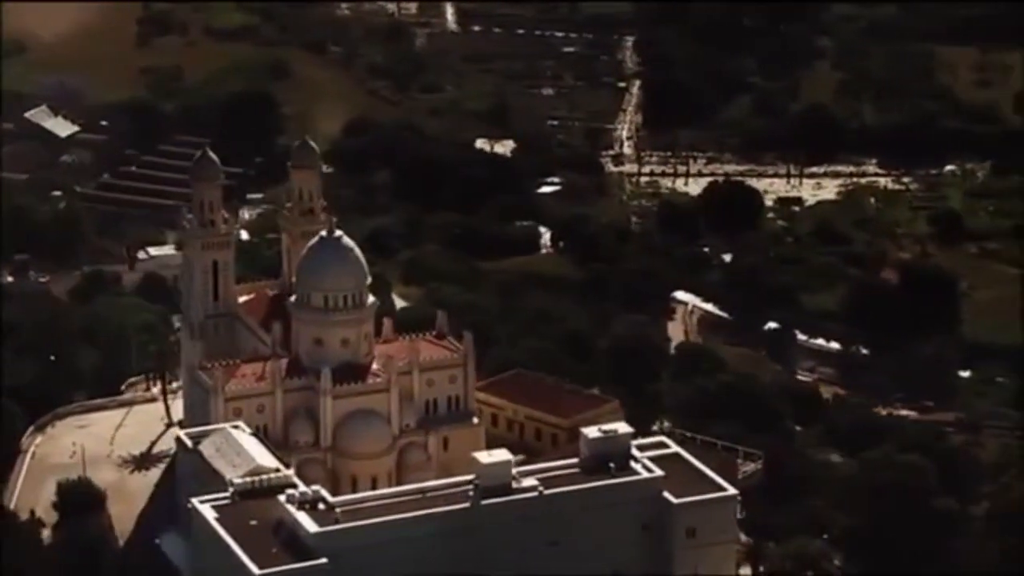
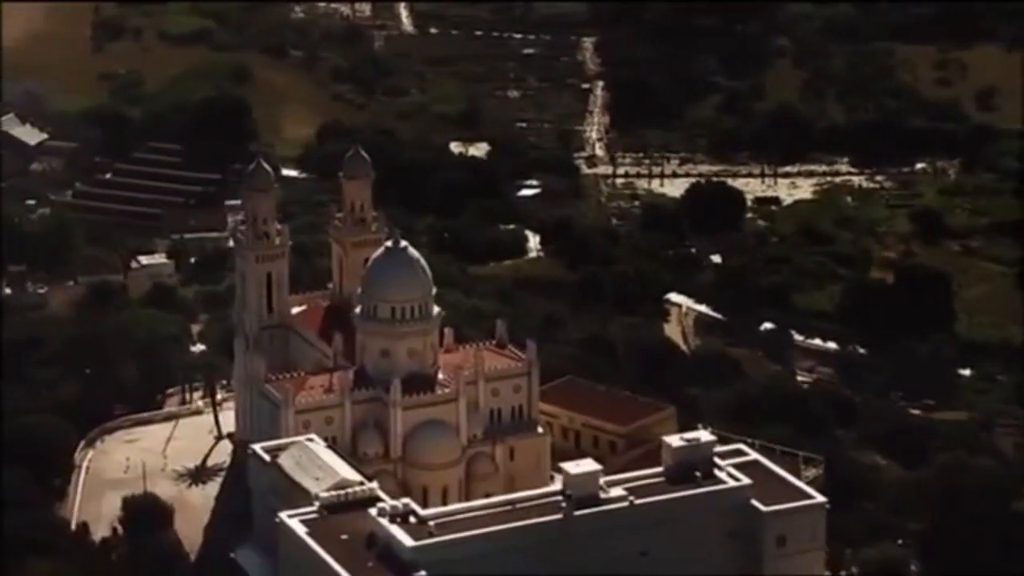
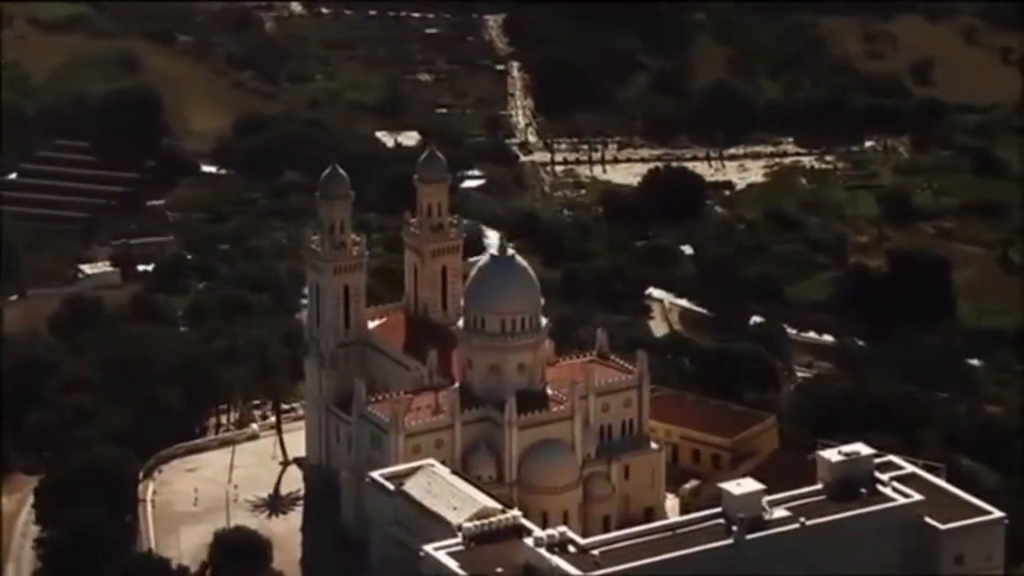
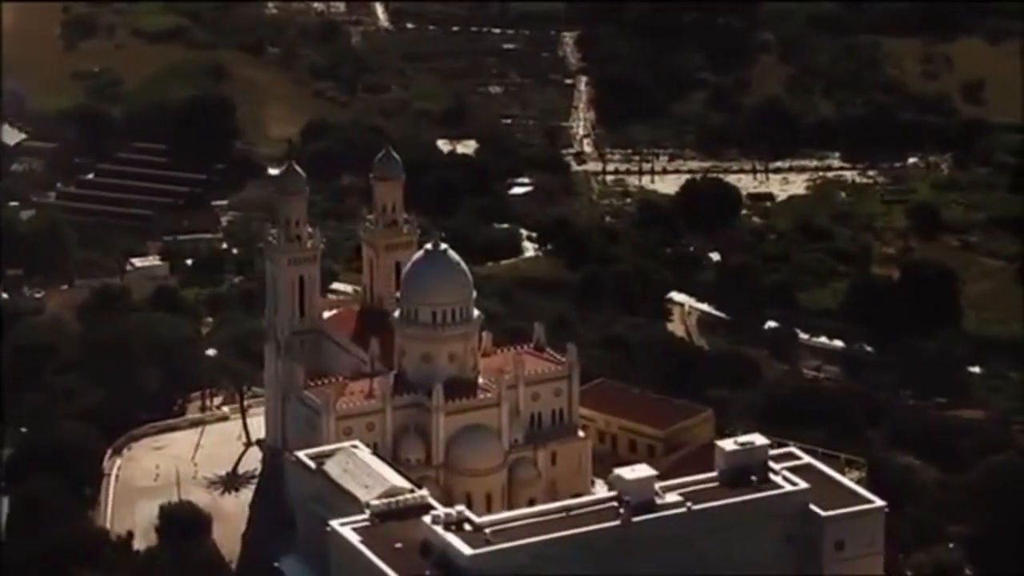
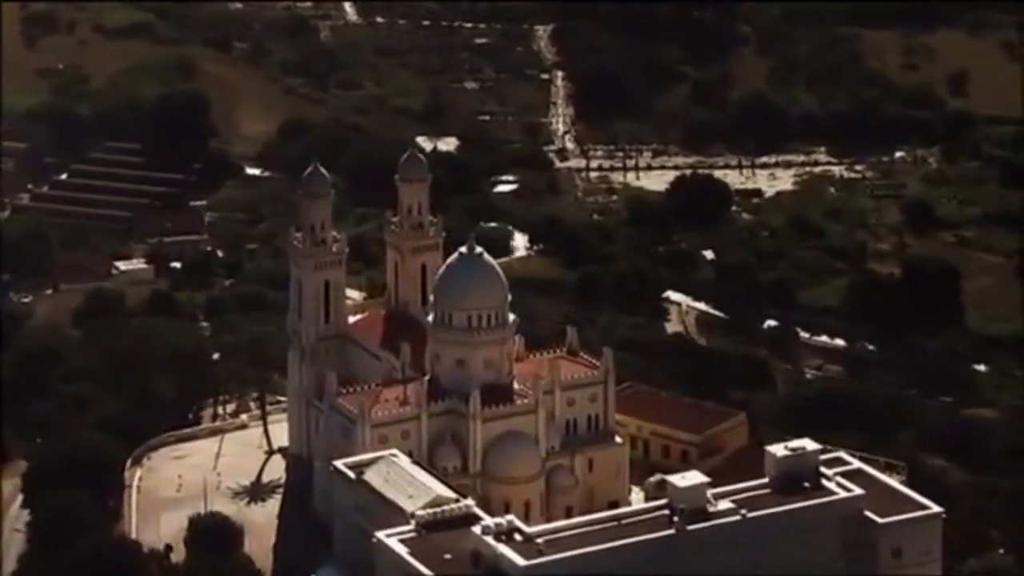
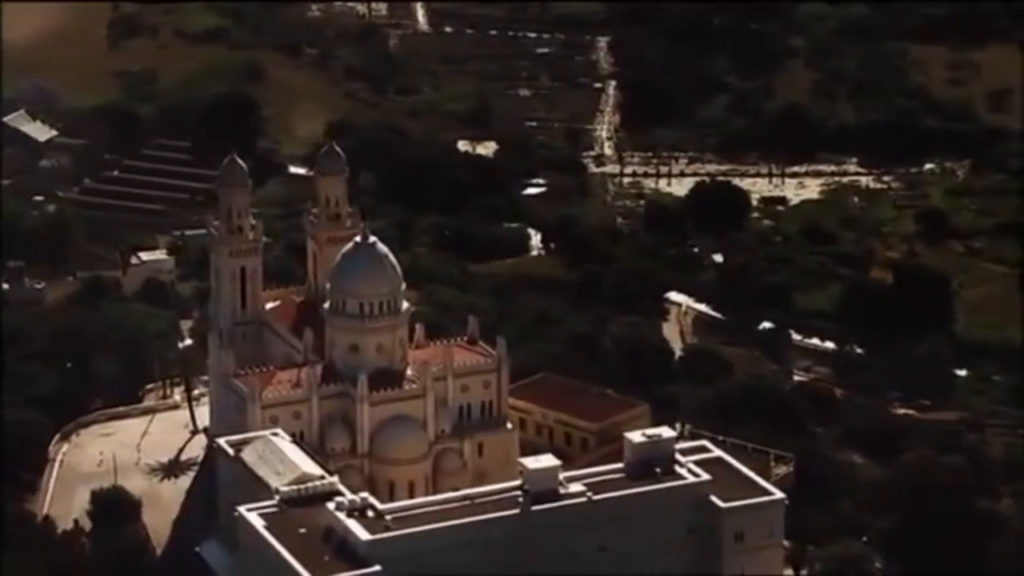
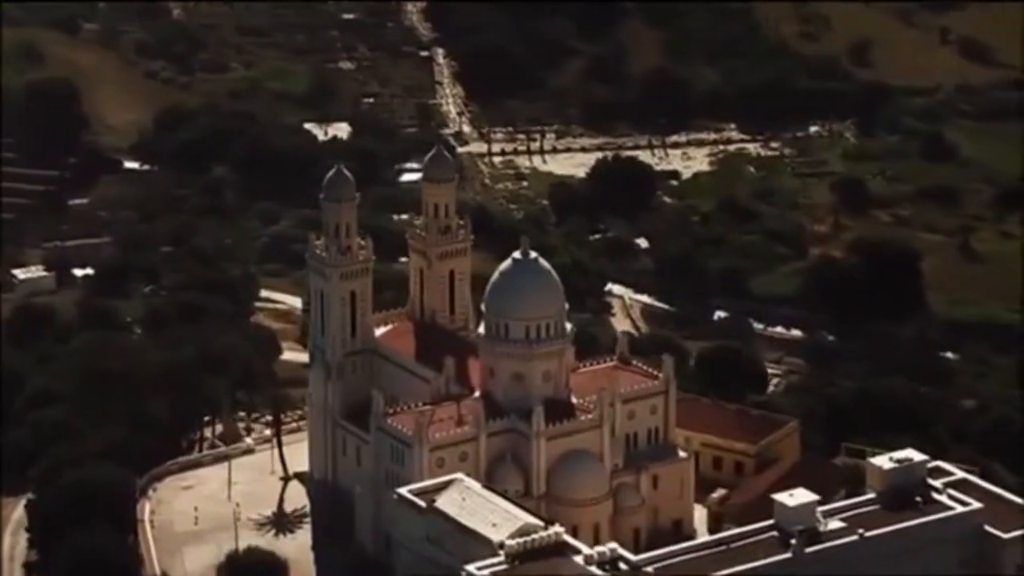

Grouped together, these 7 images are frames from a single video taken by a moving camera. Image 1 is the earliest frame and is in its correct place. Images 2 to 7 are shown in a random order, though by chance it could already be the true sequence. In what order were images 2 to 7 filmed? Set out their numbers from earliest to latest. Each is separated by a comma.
6, 2, 4, 5, 3, 7
